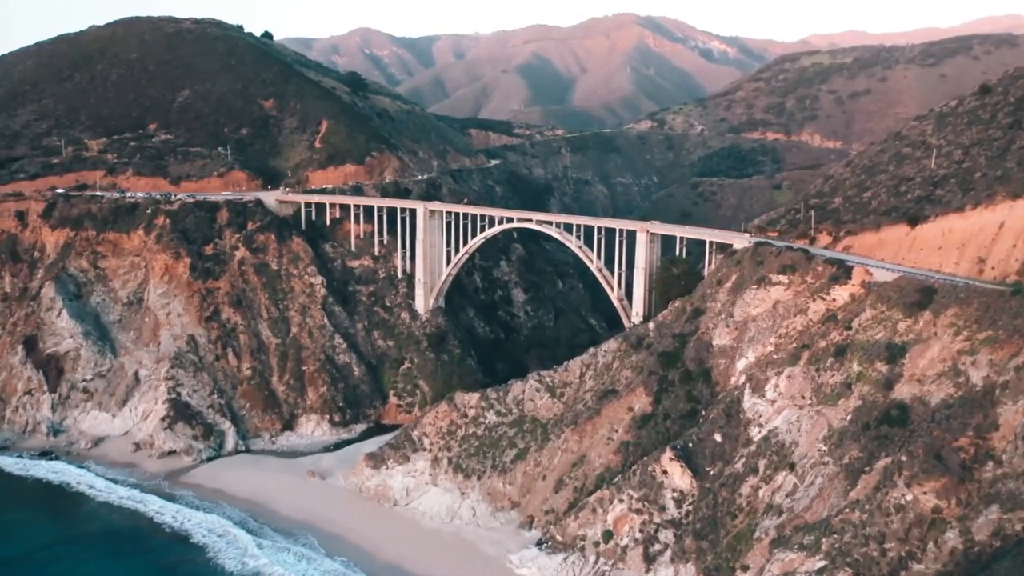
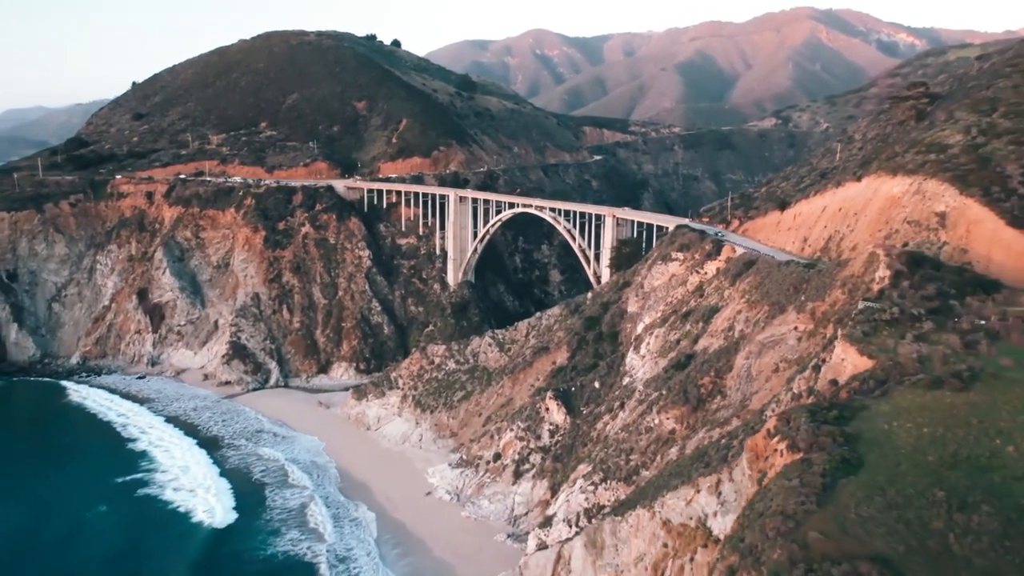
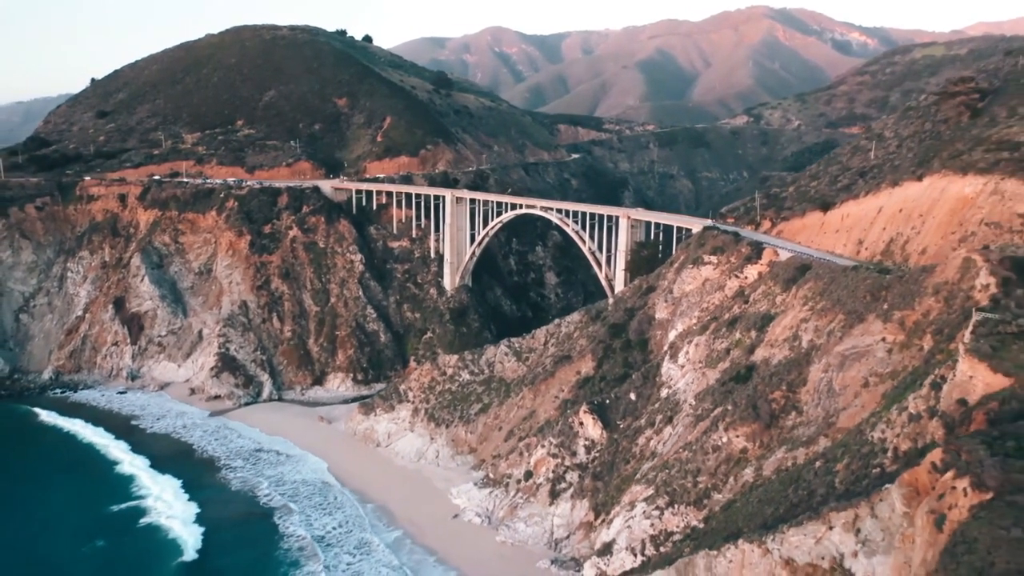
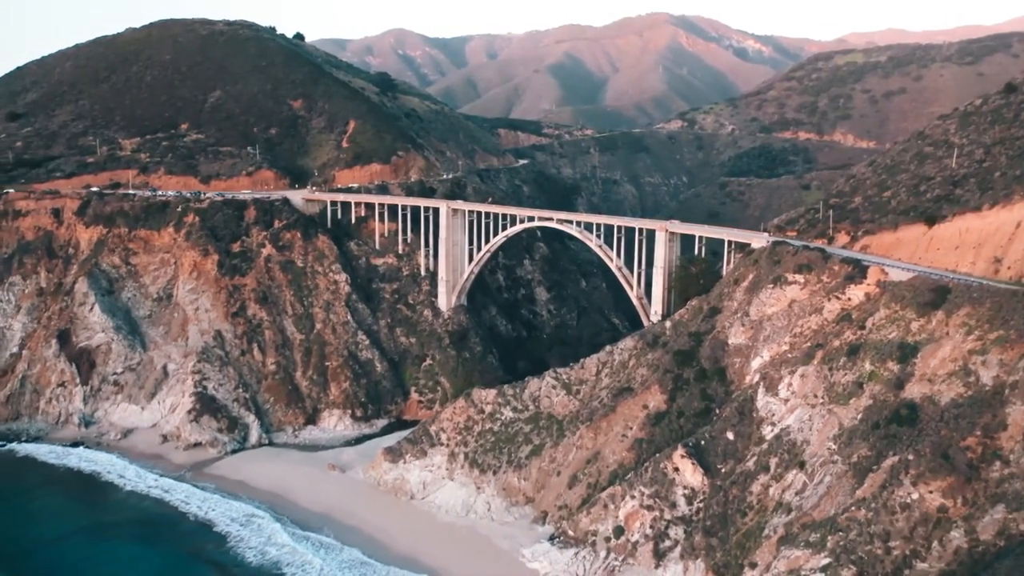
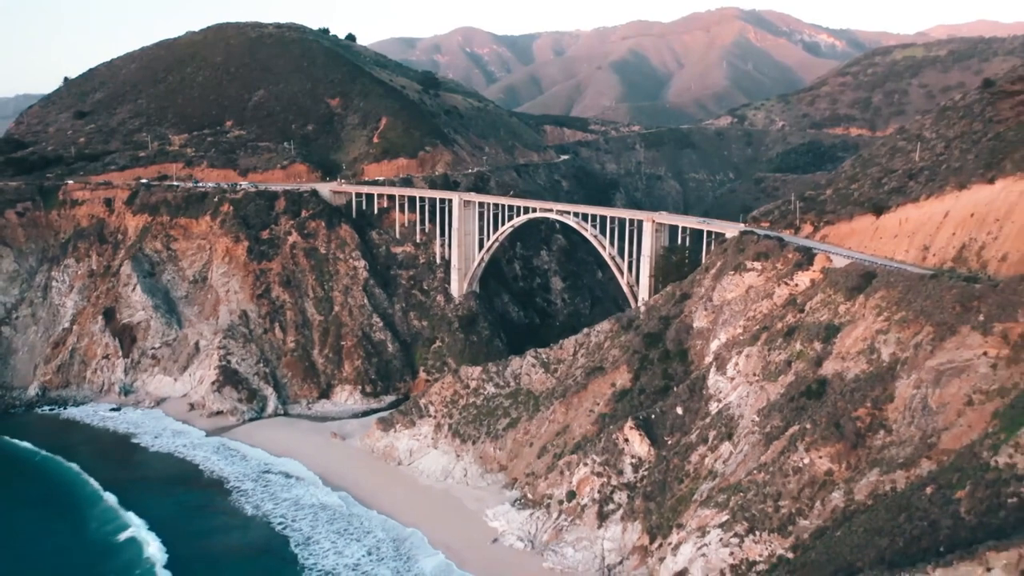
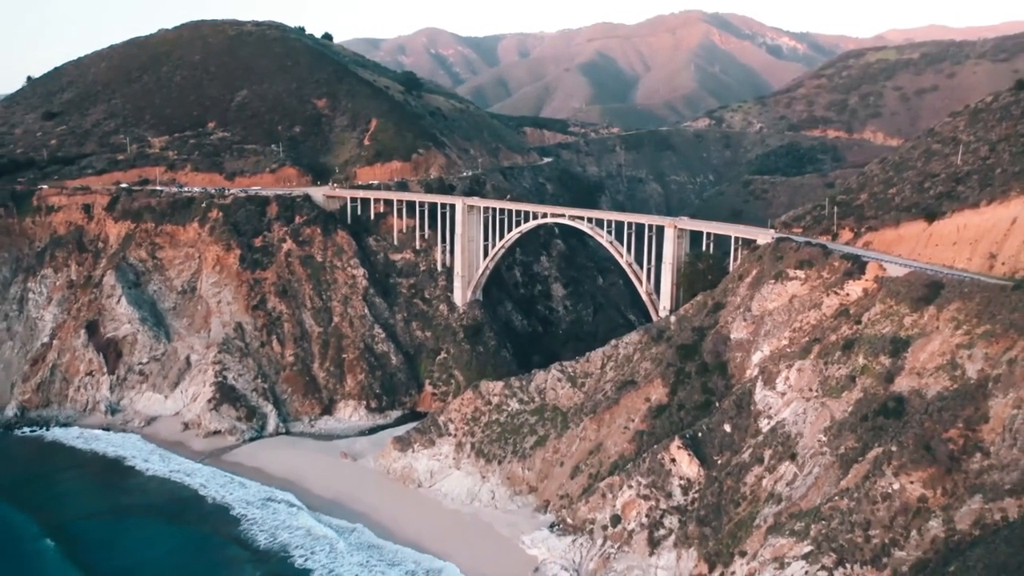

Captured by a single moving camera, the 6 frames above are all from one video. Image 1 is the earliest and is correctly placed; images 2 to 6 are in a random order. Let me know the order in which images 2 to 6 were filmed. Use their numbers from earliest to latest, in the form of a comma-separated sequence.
4, 6, 5, 3, 2
